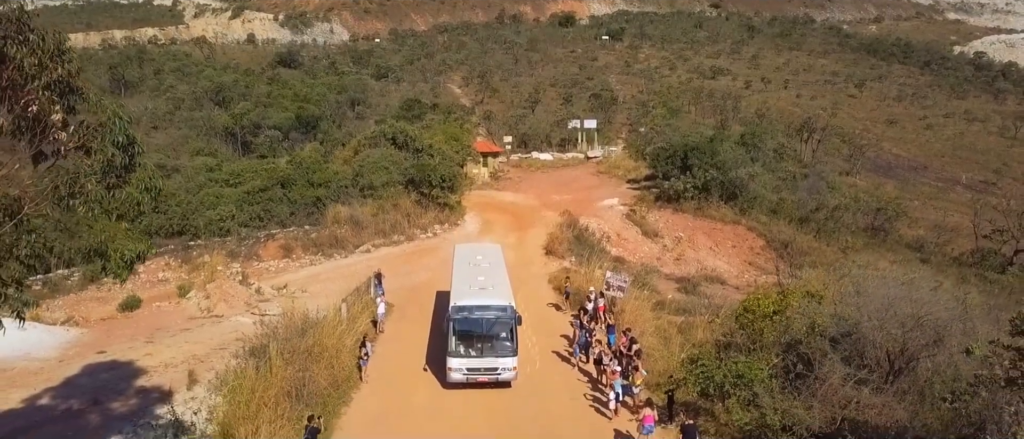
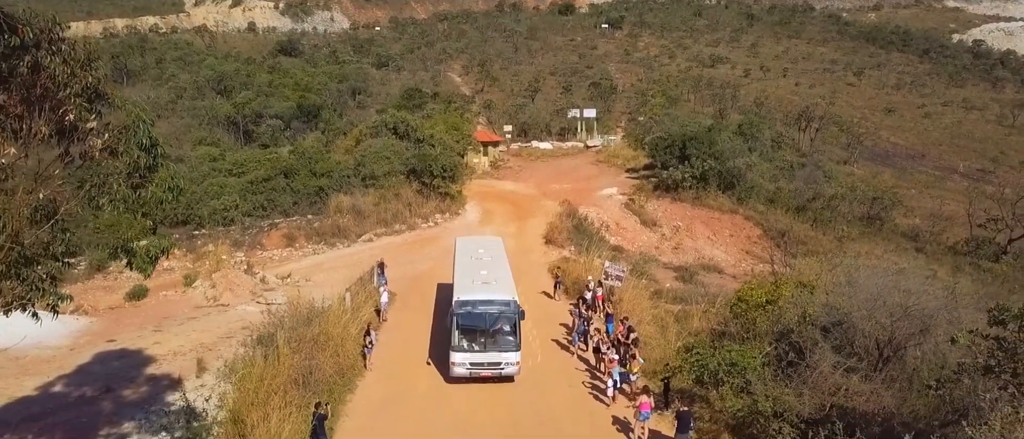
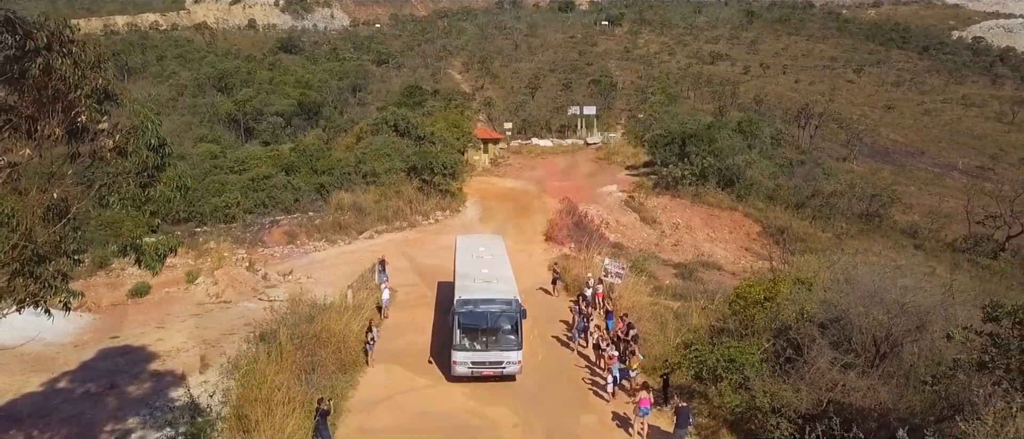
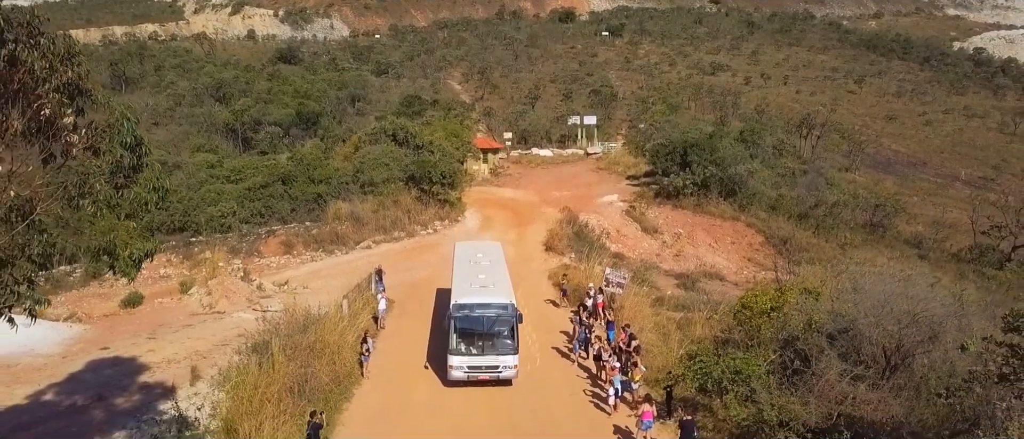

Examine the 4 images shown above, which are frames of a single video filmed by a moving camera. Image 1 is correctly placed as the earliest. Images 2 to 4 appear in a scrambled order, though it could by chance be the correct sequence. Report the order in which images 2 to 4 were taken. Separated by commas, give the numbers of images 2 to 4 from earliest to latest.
4, 2, 3
